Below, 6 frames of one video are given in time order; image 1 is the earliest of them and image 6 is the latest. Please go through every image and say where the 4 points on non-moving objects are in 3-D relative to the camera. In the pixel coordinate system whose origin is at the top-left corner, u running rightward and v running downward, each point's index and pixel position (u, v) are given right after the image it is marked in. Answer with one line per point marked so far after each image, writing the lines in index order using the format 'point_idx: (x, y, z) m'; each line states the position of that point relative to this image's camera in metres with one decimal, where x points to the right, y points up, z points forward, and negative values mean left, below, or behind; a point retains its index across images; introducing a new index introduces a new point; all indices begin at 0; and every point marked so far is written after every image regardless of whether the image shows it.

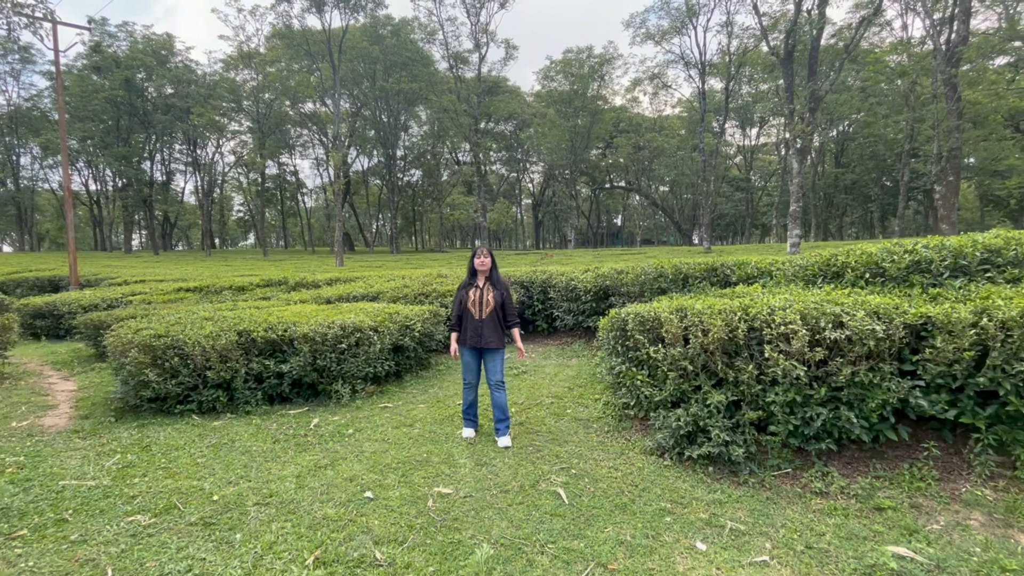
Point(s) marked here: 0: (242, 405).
0: (-3.1, -1.3, +5.5) m
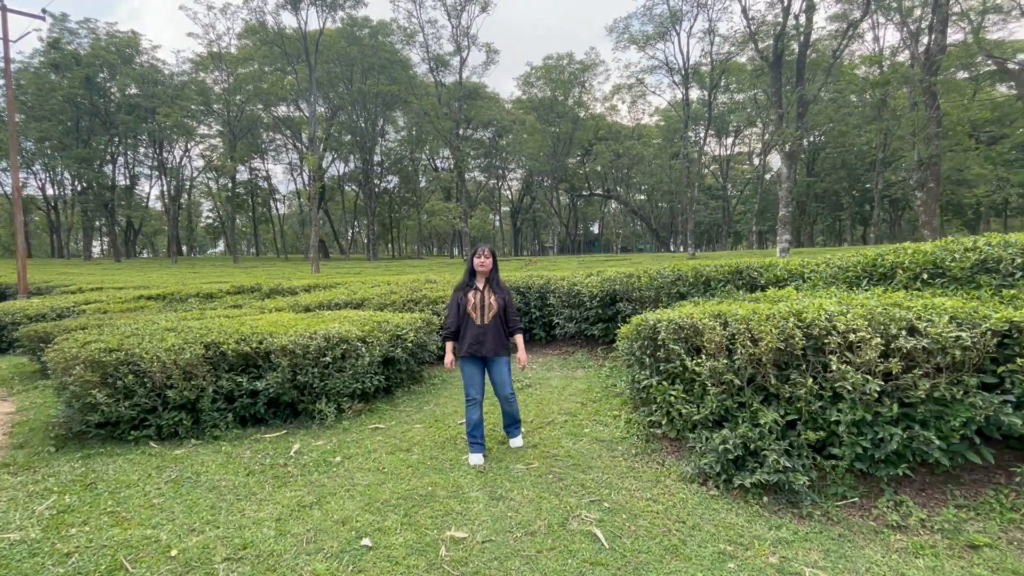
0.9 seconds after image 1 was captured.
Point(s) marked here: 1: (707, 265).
0: (-3.0, -1.4, +4.7) m
1: (+2.3, +0.2, +5.6) m
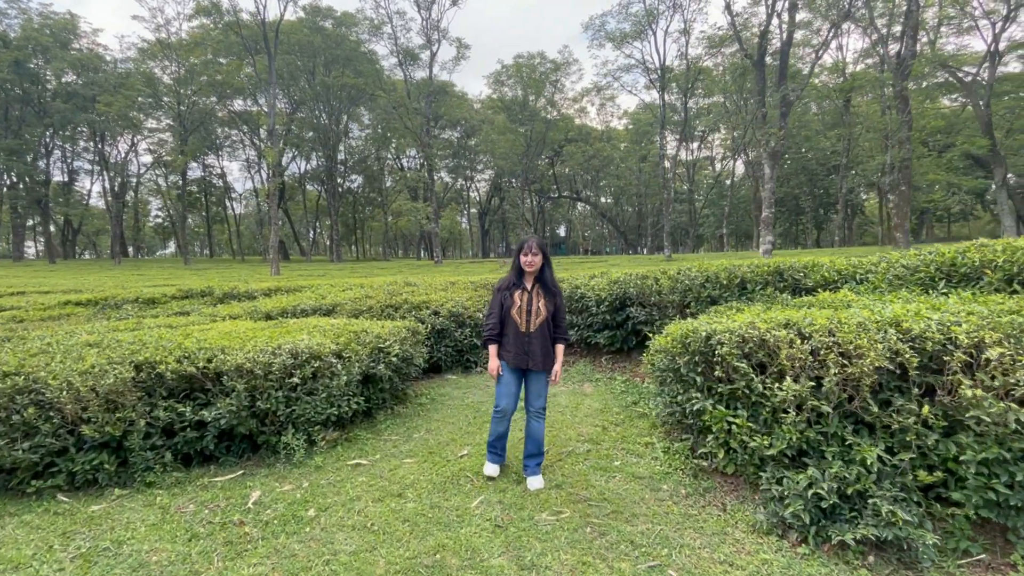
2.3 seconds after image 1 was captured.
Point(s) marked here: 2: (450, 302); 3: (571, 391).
0: (-2.9, -1.4, +3.7) m
1: (+2.3, +0.2, +5.0) m
2: (-0.9, -0.2, +6.7) m
3: (+0.7, -1.2, +5.5) m
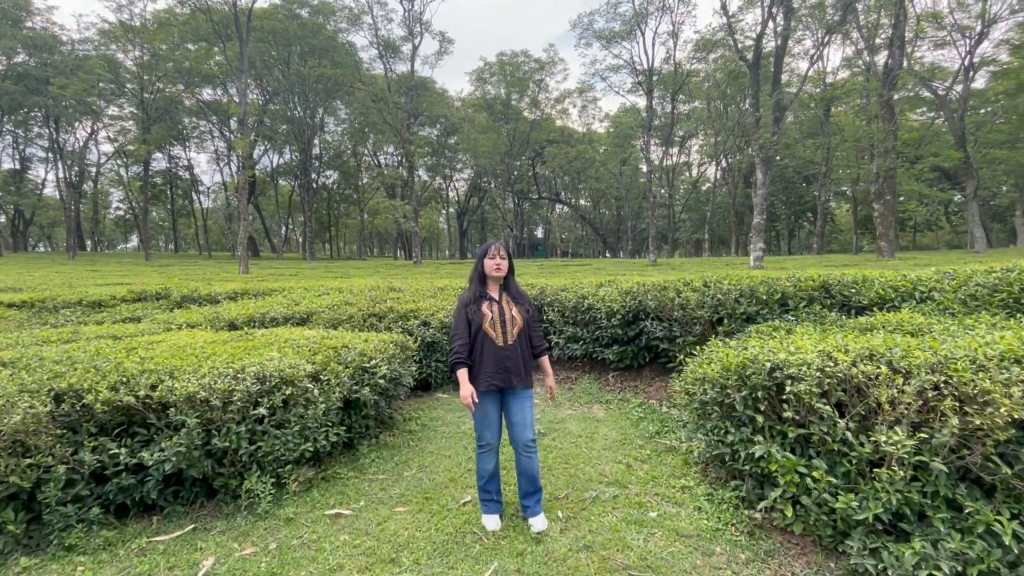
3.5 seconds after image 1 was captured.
0: (-2.8, -1.5, +2.9) m
1: (+2.4, +0.1, +4.4) m
2: (-0.9, -0.3, +6.0) m
3: (+0.7, -1.3, +4.8) m
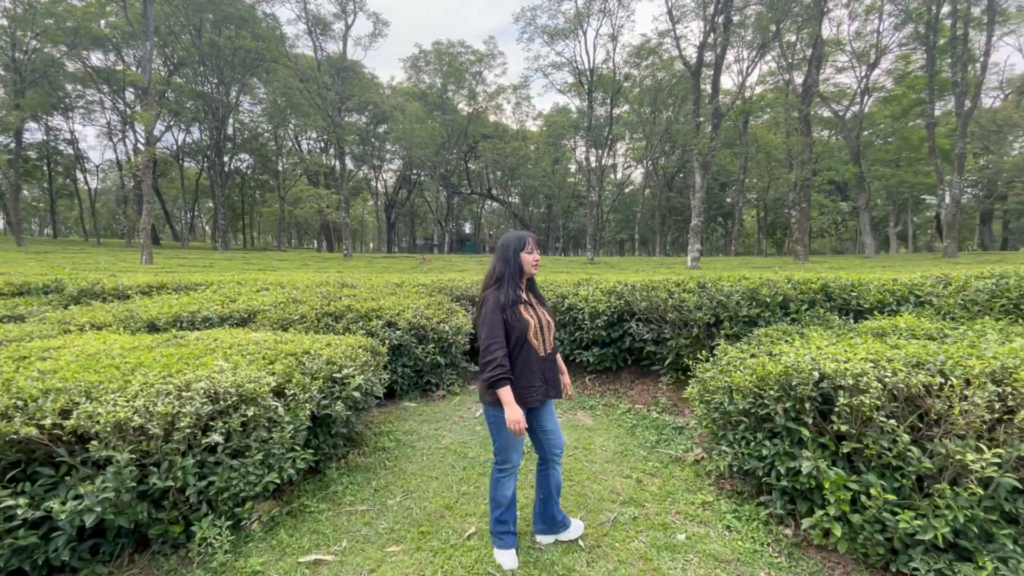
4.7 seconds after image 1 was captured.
0: (-2.6, -1.5, +2.1) m
1: (+2.3, +0.1, +4.4) m
2: (-1.2, -0.2, +5.4) m
3: (+0.5, -1.3, +4.5) m
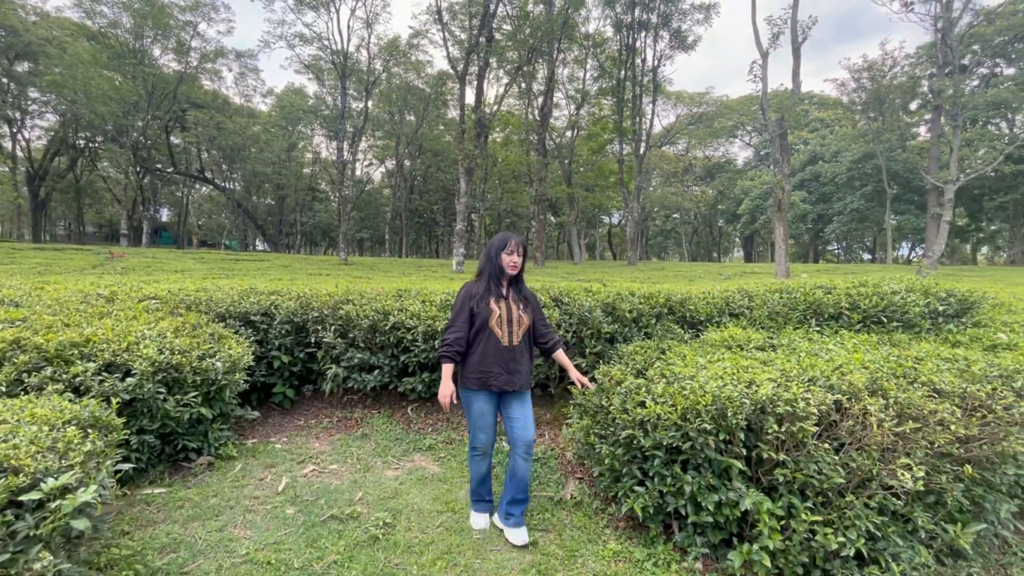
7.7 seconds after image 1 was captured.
0: (-2.2, -1.6, -0.1) m
1: (+0.9, -0.1, +4.3) m
2: (-2.6, -0.4, +3.4) m
3: (-0.7, -1.4, +3.6) m
